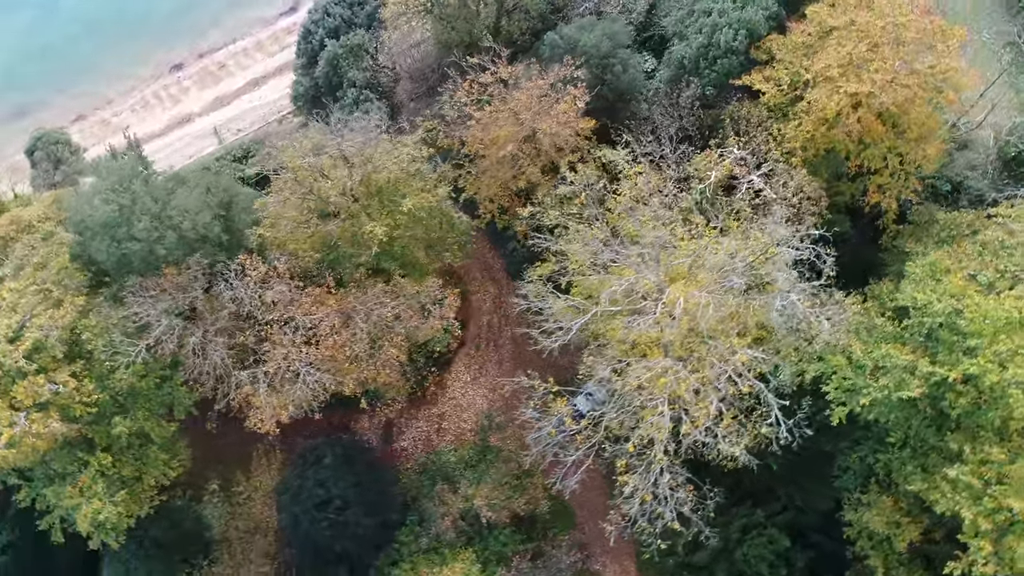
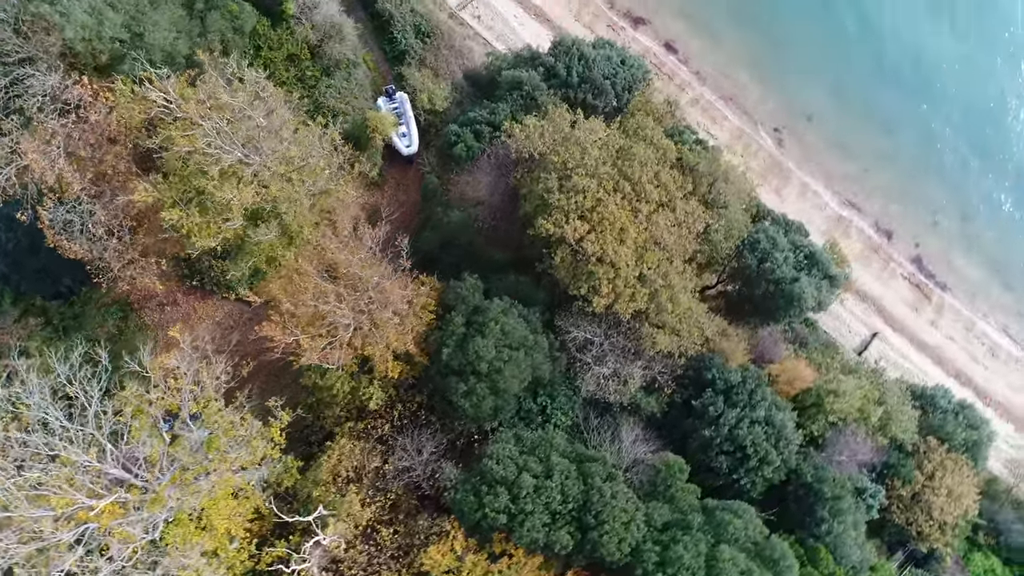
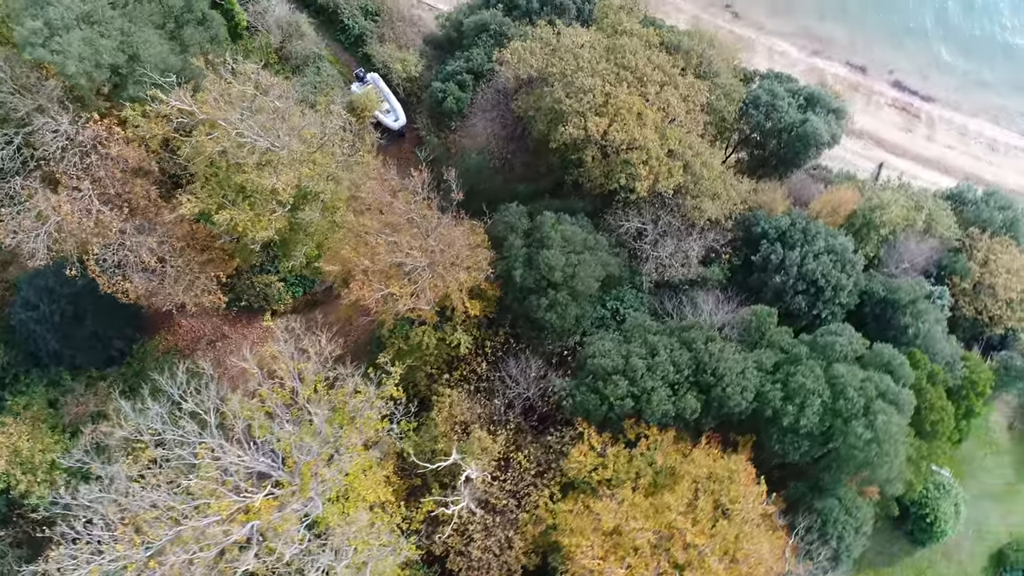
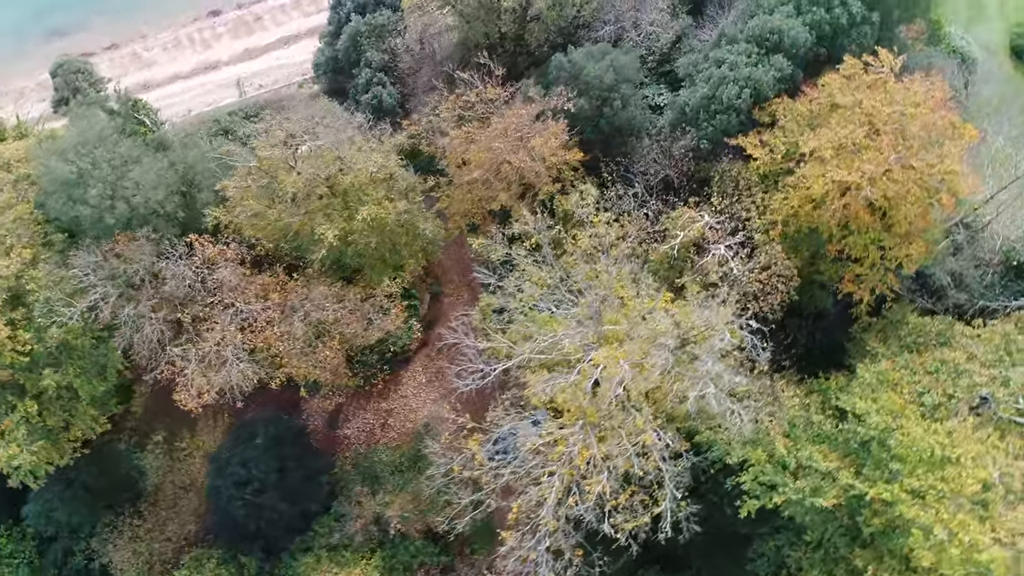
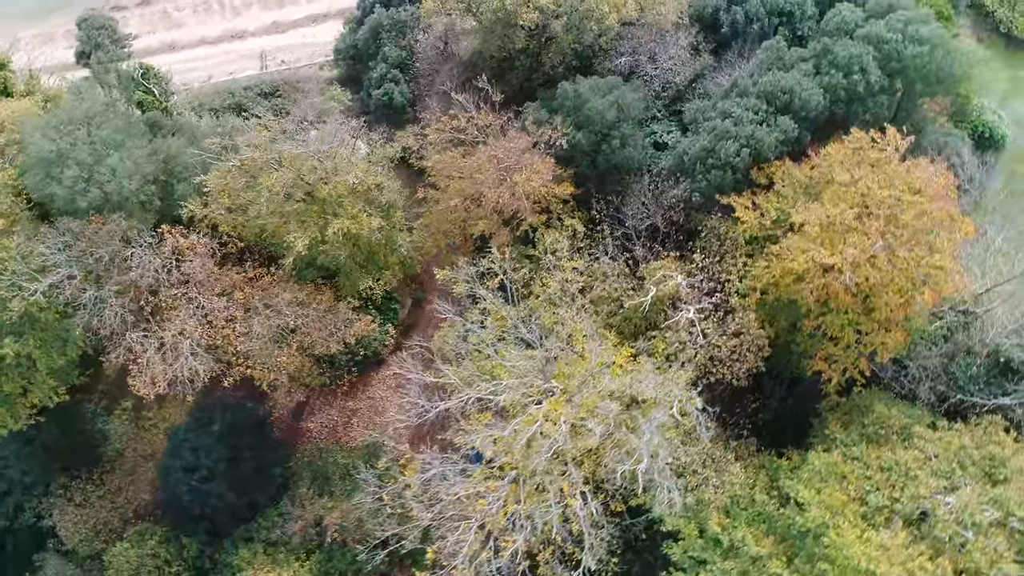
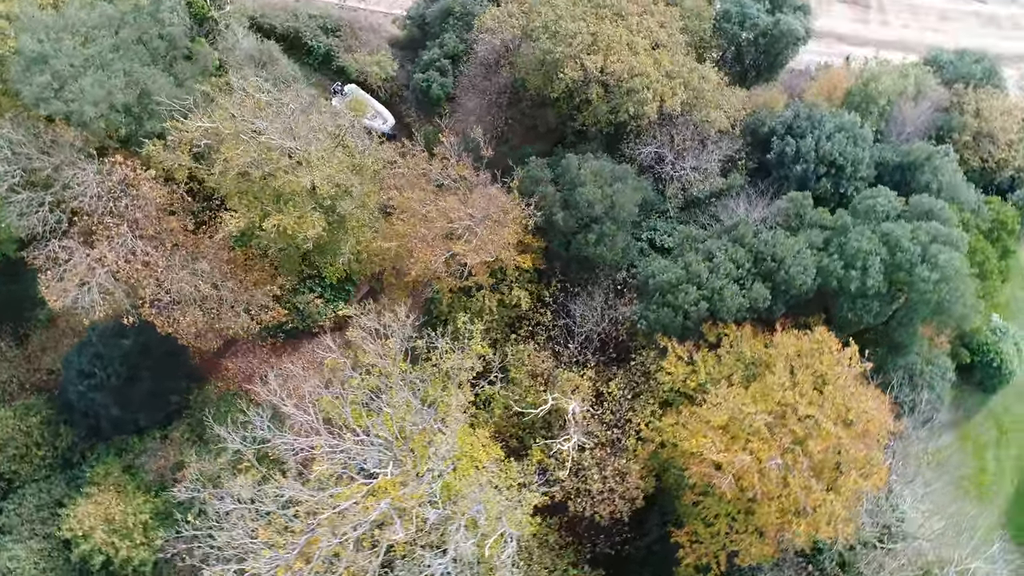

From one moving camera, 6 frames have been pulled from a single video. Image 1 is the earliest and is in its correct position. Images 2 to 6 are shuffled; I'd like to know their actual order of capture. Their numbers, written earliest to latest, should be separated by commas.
4, 5, 6, 3, 2
